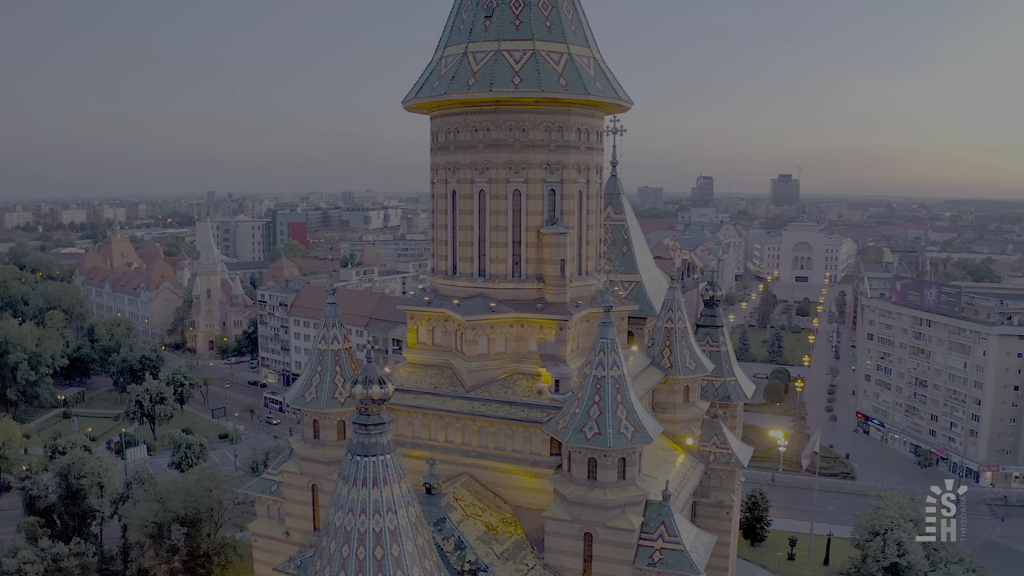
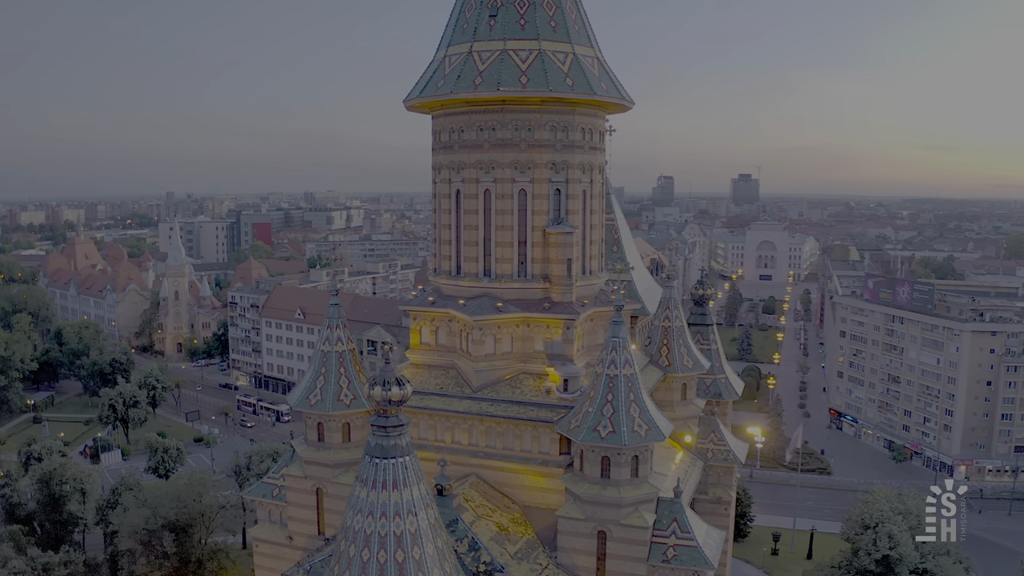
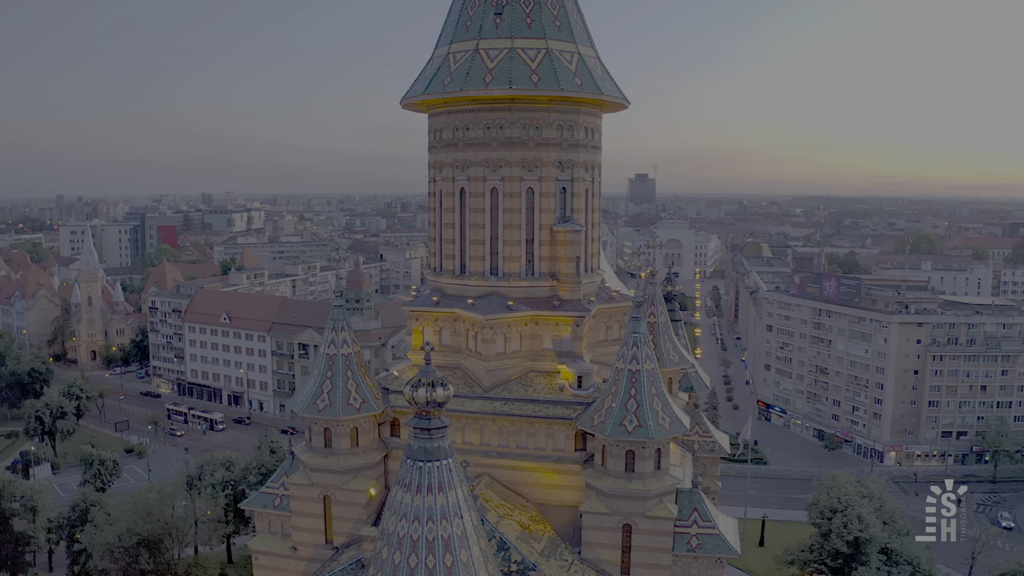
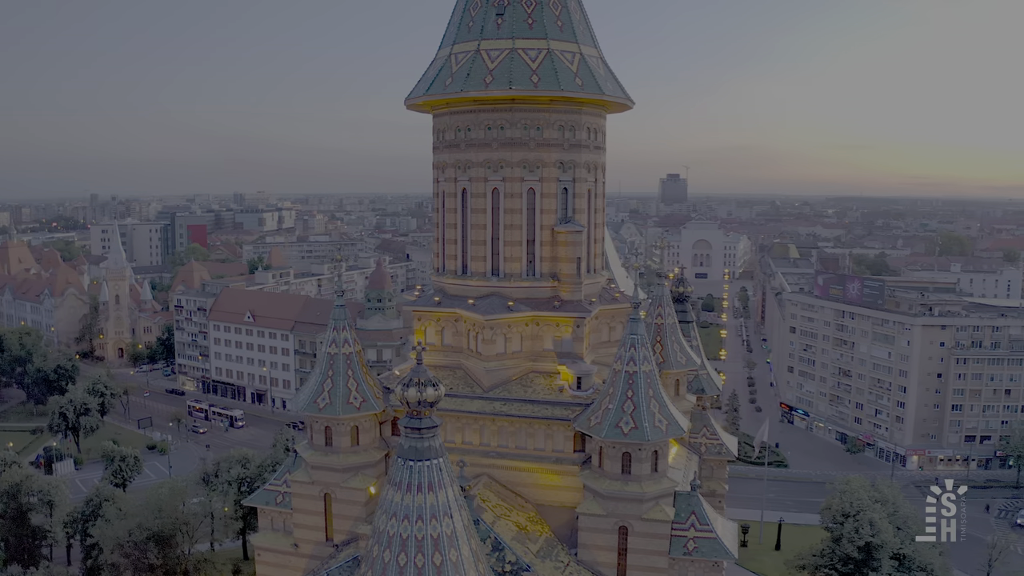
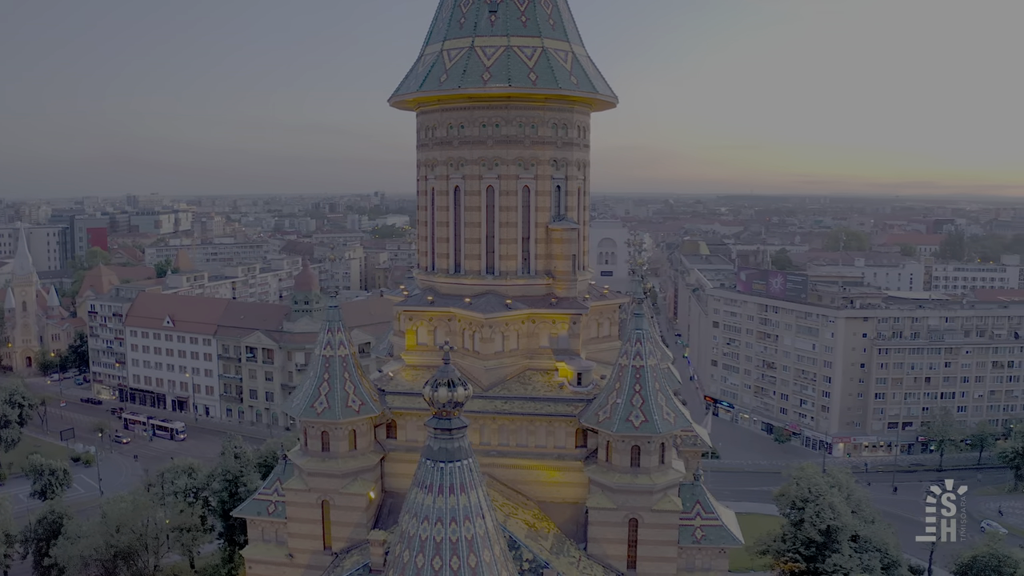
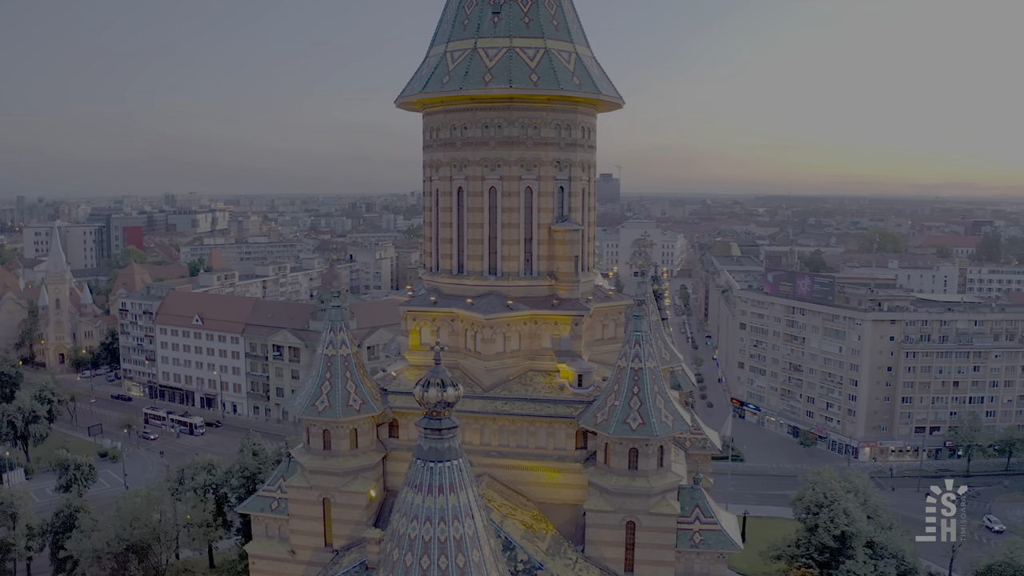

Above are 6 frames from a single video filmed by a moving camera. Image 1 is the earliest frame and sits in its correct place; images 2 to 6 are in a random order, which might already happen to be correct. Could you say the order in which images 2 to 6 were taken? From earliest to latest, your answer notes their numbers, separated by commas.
2, 4, 3, 6, 5
